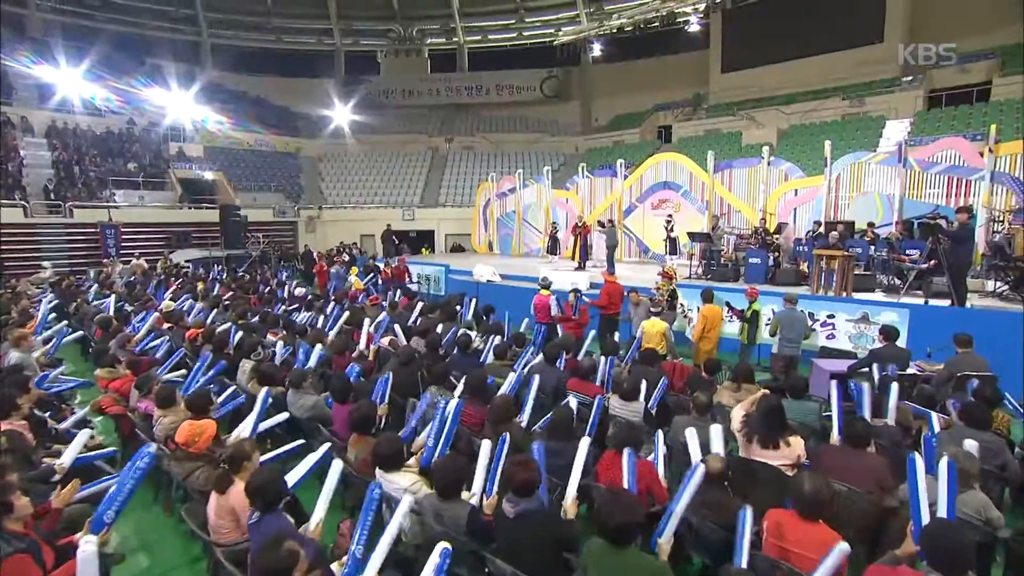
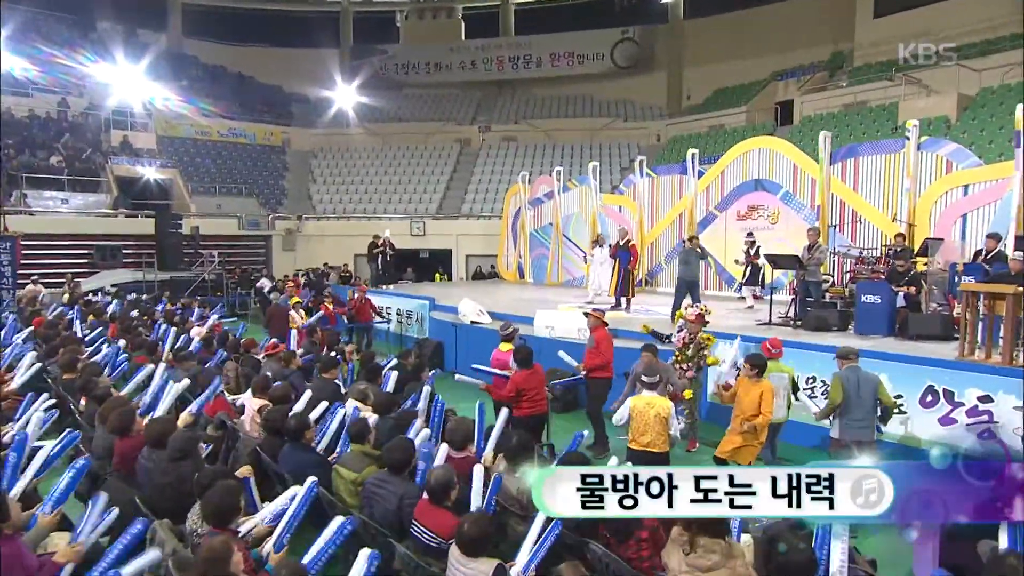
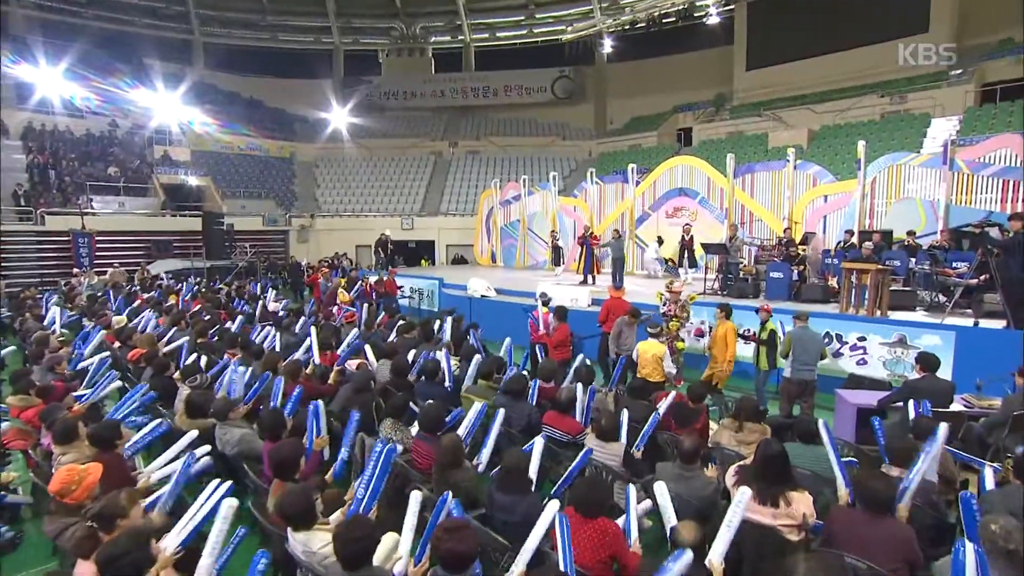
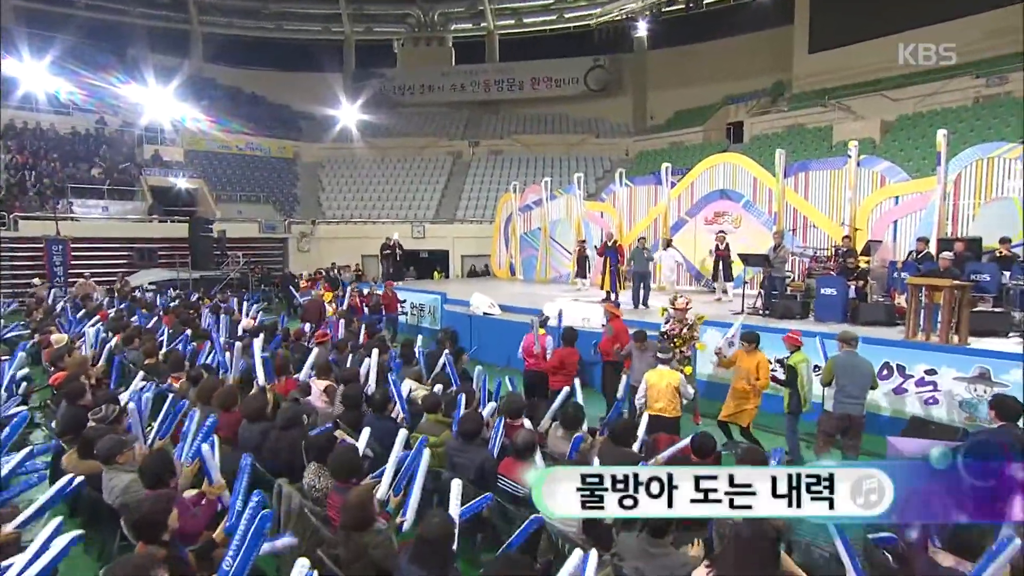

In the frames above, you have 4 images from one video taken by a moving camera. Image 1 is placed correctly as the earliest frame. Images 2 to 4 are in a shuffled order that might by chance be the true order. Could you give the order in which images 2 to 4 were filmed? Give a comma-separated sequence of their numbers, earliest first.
3, 4, 2
